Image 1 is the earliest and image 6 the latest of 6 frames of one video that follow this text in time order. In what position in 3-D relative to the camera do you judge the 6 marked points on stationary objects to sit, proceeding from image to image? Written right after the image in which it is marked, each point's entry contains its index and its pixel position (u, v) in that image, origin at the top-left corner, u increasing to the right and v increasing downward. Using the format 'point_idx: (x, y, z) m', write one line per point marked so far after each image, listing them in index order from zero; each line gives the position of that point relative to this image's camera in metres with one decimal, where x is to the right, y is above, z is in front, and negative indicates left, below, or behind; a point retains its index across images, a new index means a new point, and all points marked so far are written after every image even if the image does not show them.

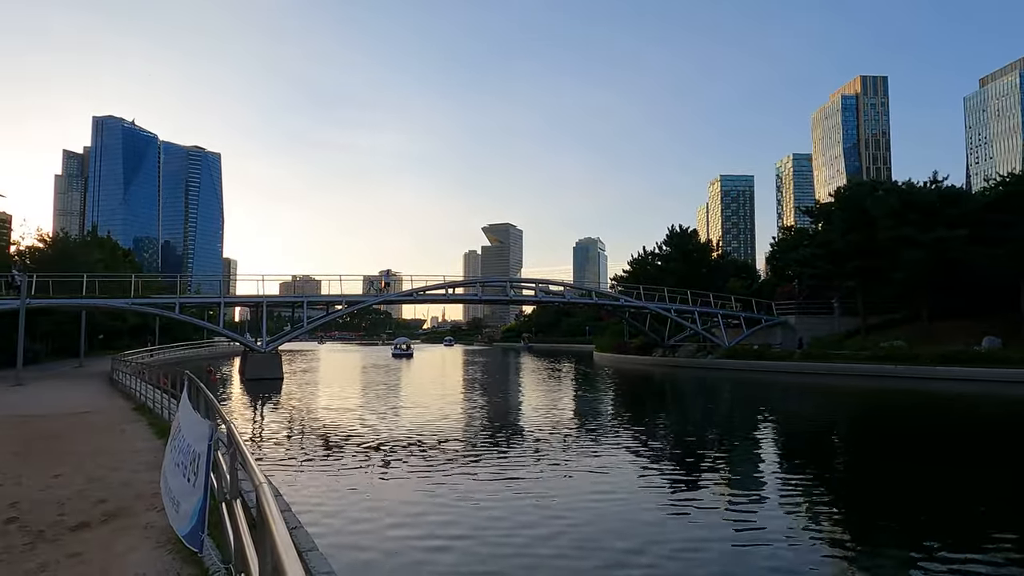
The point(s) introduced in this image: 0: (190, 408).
0: (-2.3, -0.8, +4.7) m
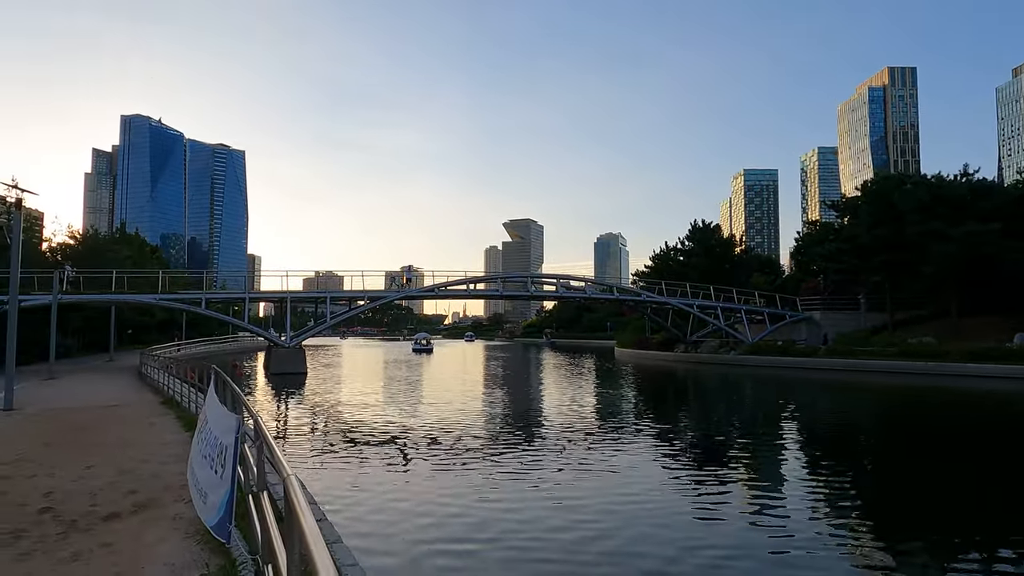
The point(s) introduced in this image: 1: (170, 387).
0: (-2.1, -0.8, +4.7) m
1: (-8.2, -2.4, +16.0) m
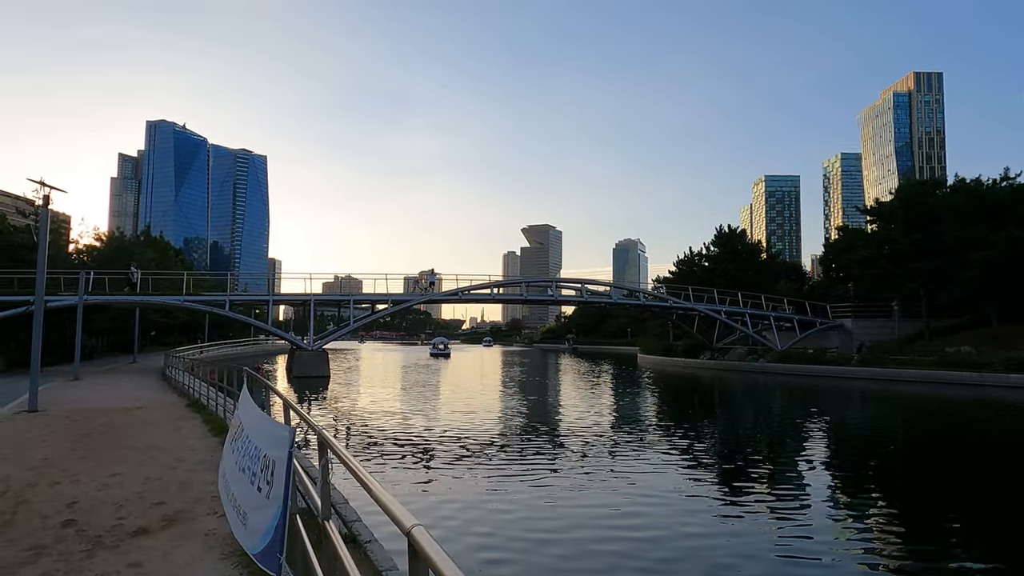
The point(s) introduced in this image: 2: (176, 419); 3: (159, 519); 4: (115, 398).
0: (-1.6, -0.8, +4.3) m
1: (-7.5, -2.4, +15.6) m
2: (-6.1, -2.4, +12.0) m
3: (-2.8, -1.8, +5.3) m
4: (-9.9, -2.8, +16.5) m
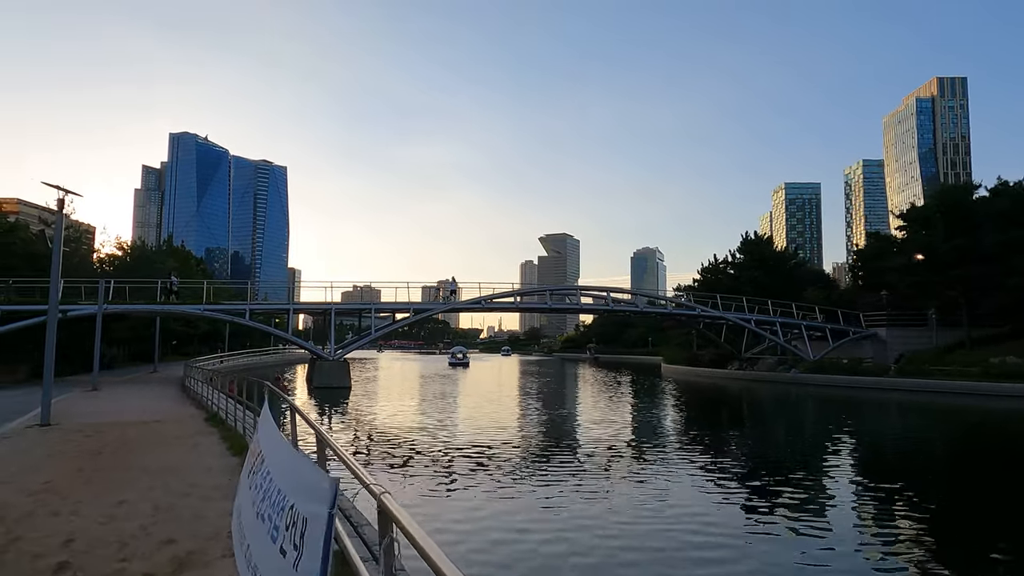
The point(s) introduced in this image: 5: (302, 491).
0: (-1.2, -0.8, +3.5) m
1: (-6.8, -2.6, +15.0) m
2: (-5.4, -2.5, +11.3) m
3: (-2.4, -1.9, +4.6) m
4: (-9.1, -2.9, +15.9) m
5: (-0.8, -0.8, +2.5) m
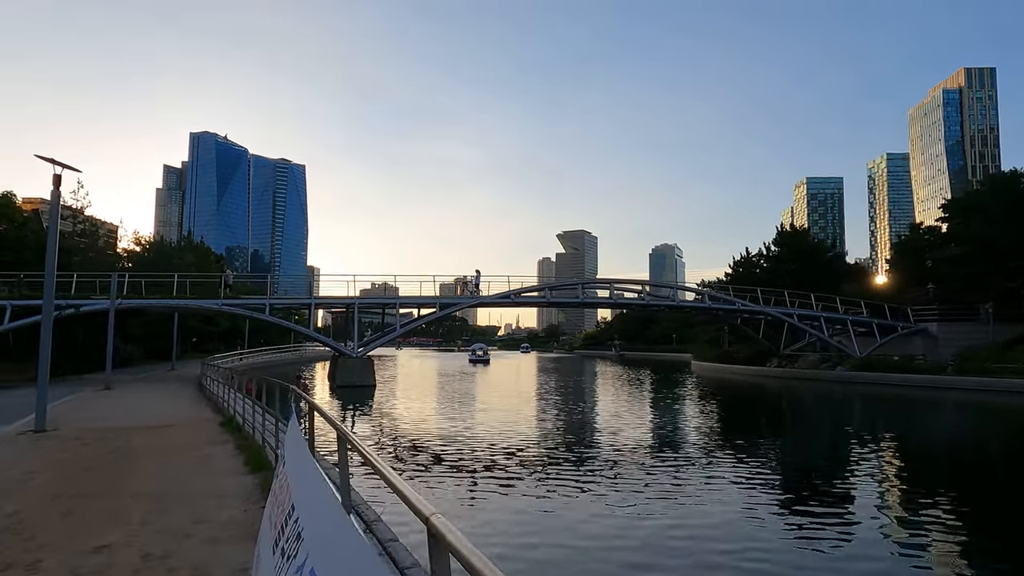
0: (-0.5, -0.6, +1.9) m
1: (-5.7, -2.4, +13.5) m
2: (-4.5, -2.3, +9.8) m
3: (-1.6, -1.7, +3.0) m
4: (-8.1, -2.7, +14.5) m
5: (-0.1, -0.6, +0.8) m
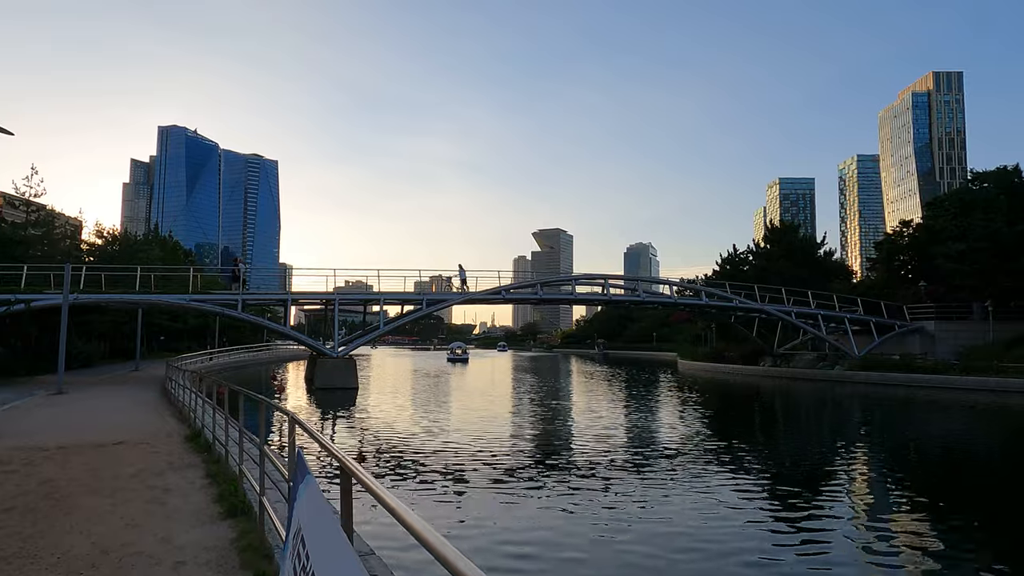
0: (+0.2, -0.5, +0.2) m
1: (-5.5, -2.2, +11.6) m
2: (-4.1, -2.1, +7.9) m
3: (-1.0, -1.6, +1.2) m
4: (-7.9, -2.6, +12.4) m
5: (+0.7, -0.5, -0.9) m
